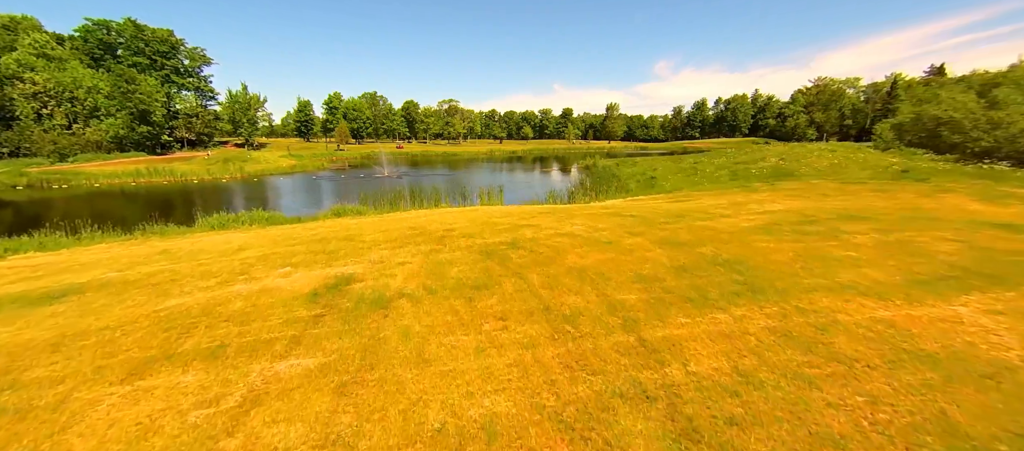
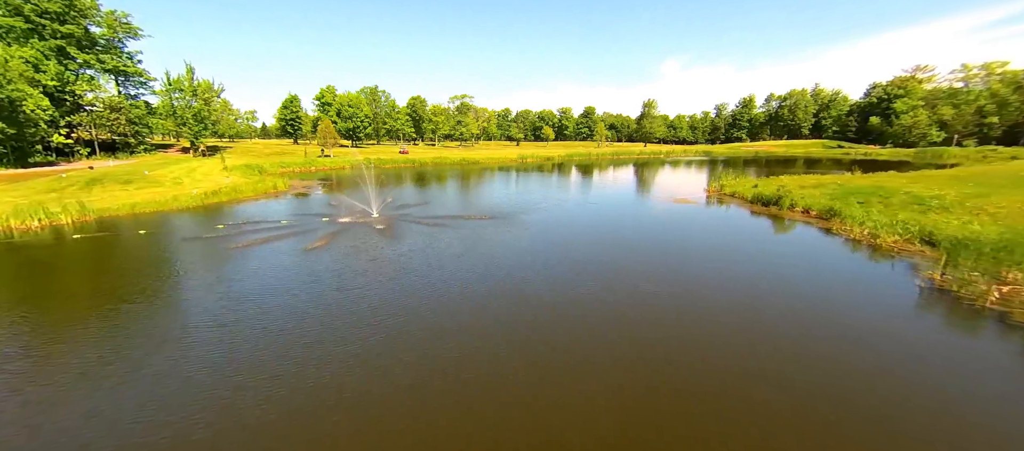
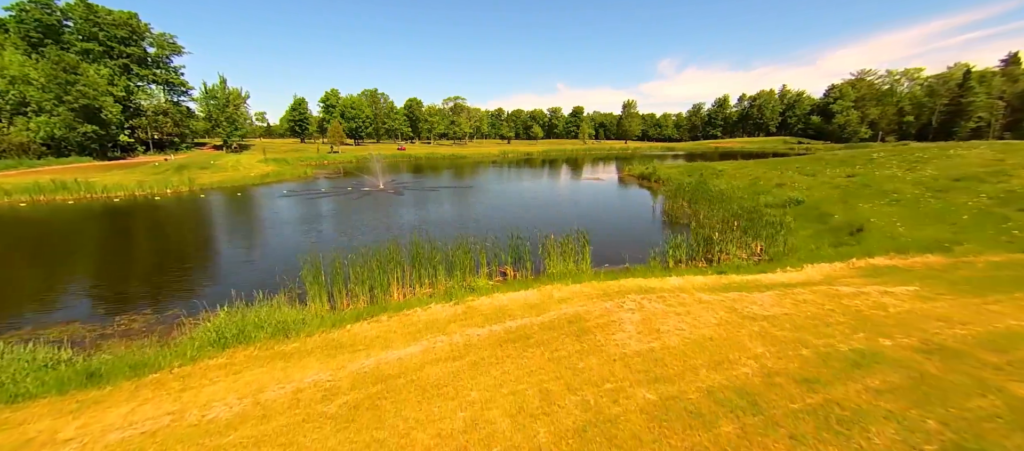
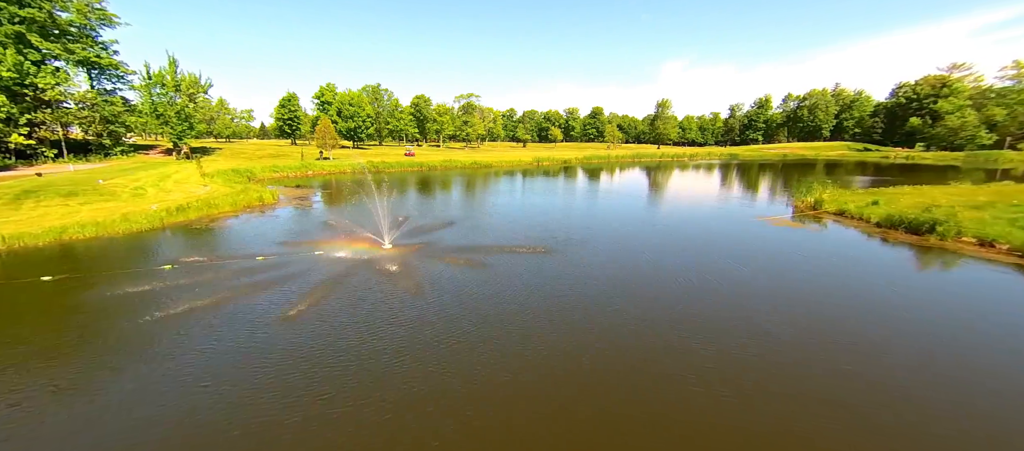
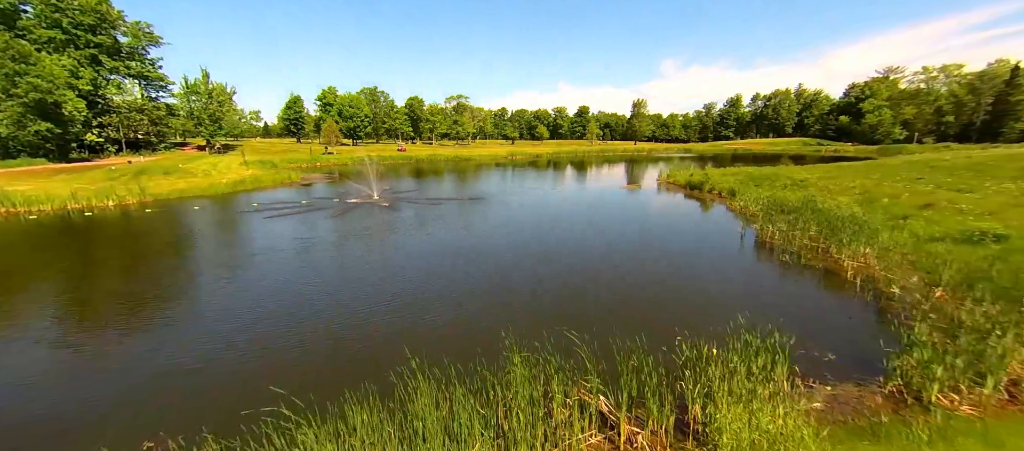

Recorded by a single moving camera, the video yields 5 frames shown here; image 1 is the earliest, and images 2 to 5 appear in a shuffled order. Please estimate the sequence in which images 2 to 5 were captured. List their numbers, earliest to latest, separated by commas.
3, 5, 2, 4
